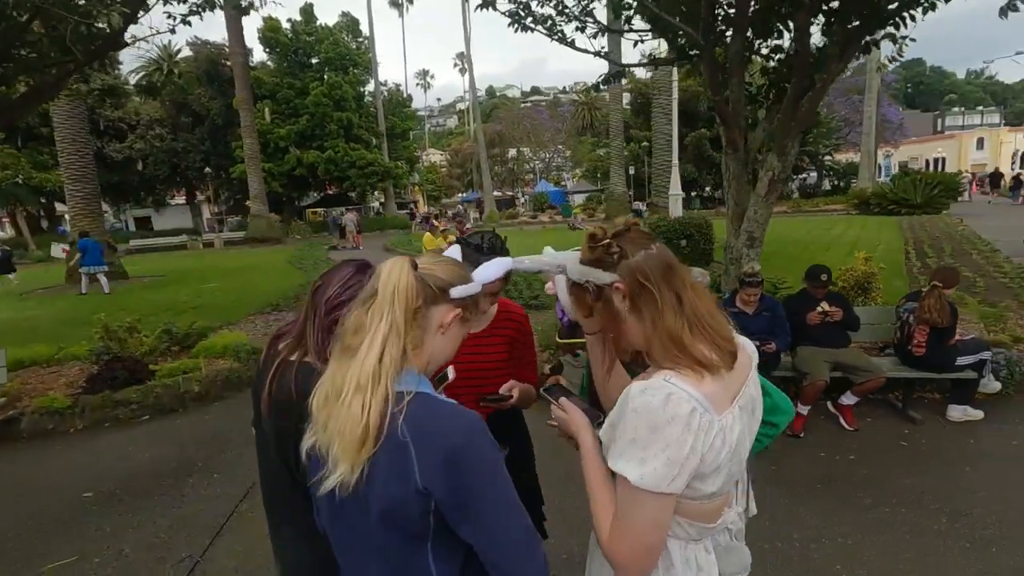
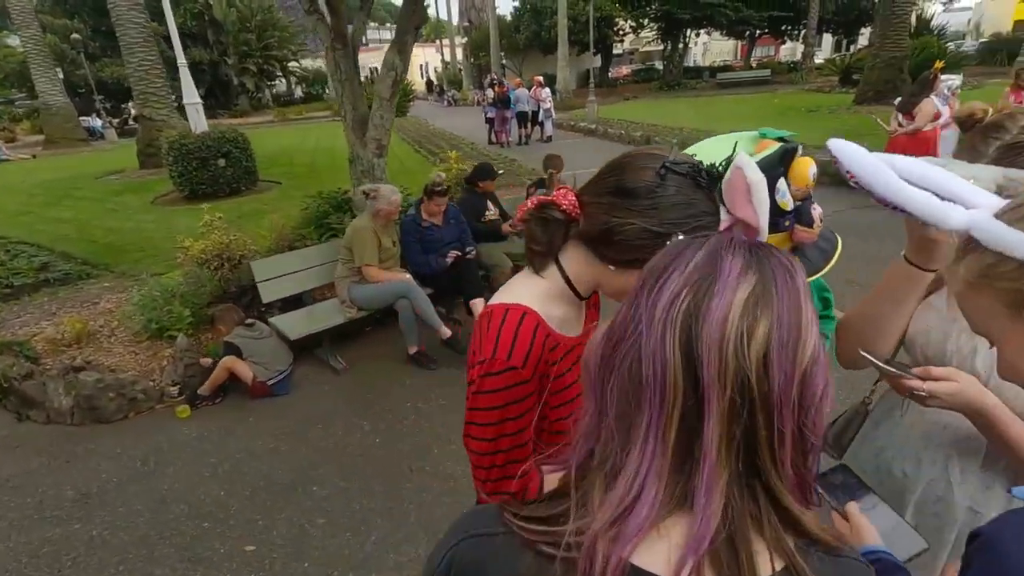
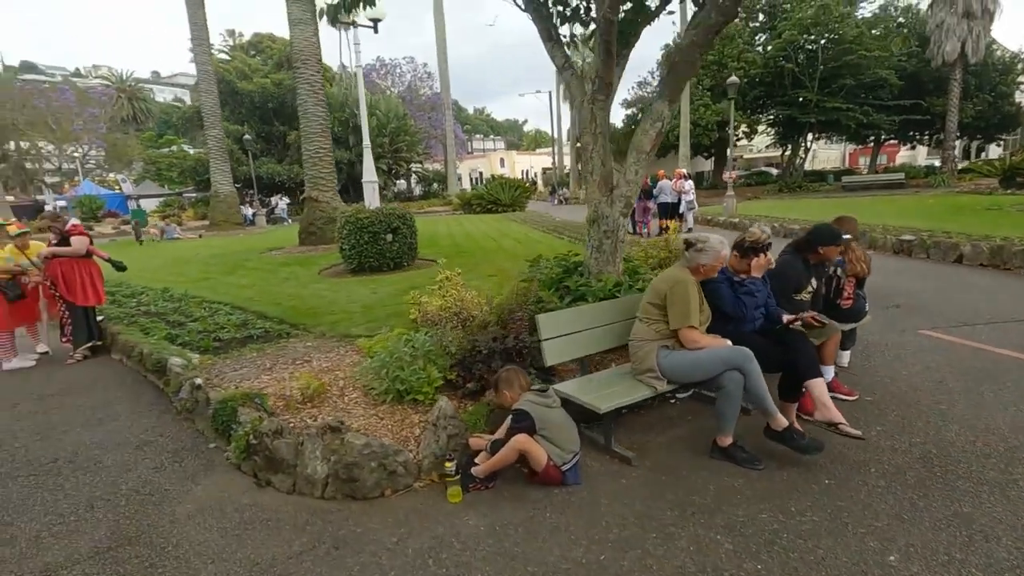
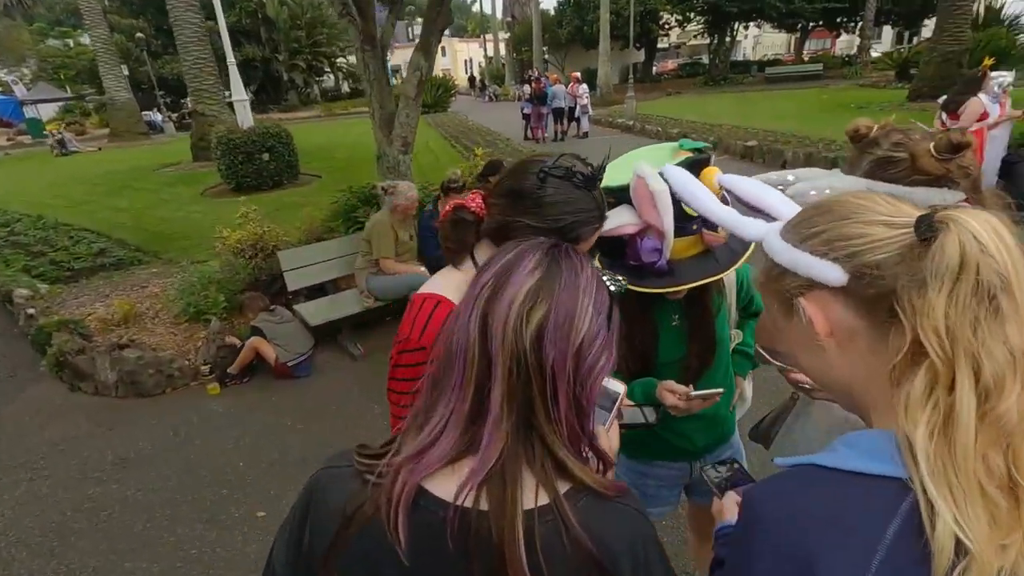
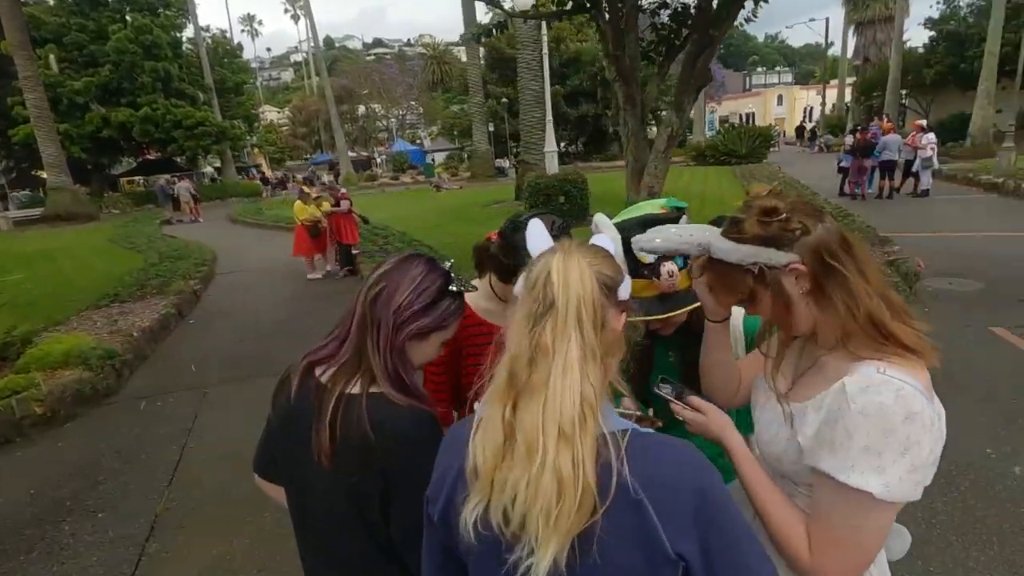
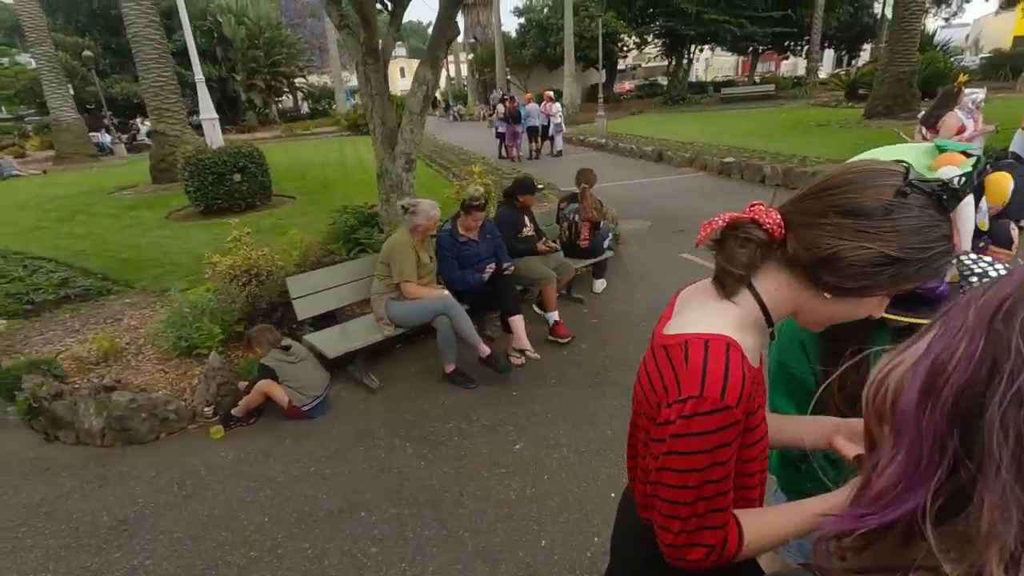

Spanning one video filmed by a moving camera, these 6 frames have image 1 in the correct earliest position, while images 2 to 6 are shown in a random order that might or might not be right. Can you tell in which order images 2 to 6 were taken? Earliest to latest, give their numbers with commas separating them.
5, 4, 2, 6, 3
